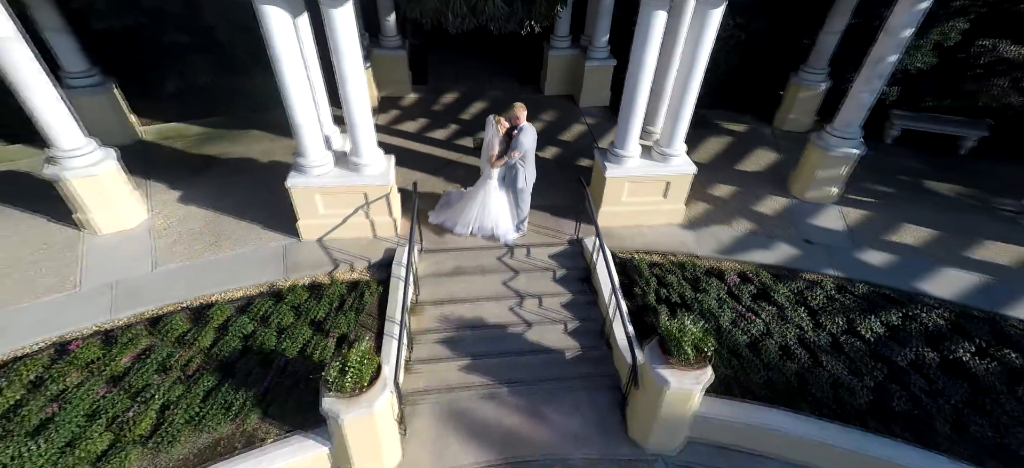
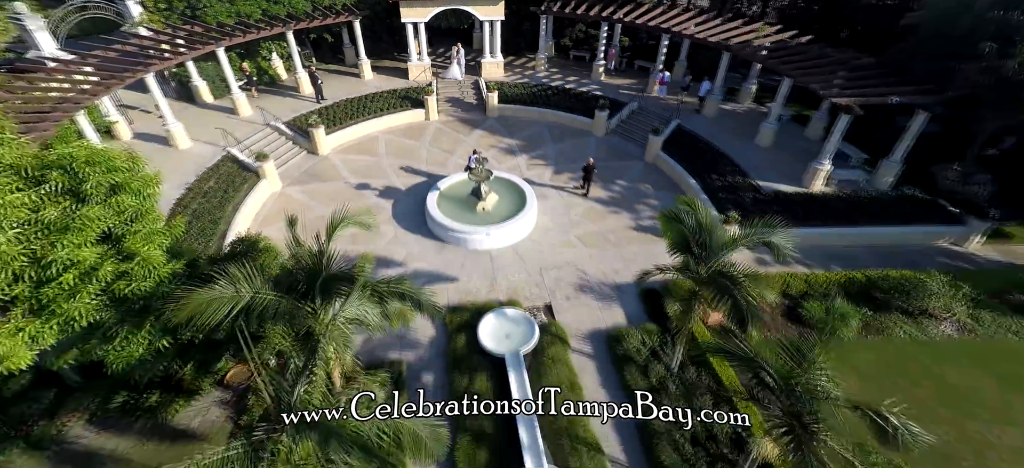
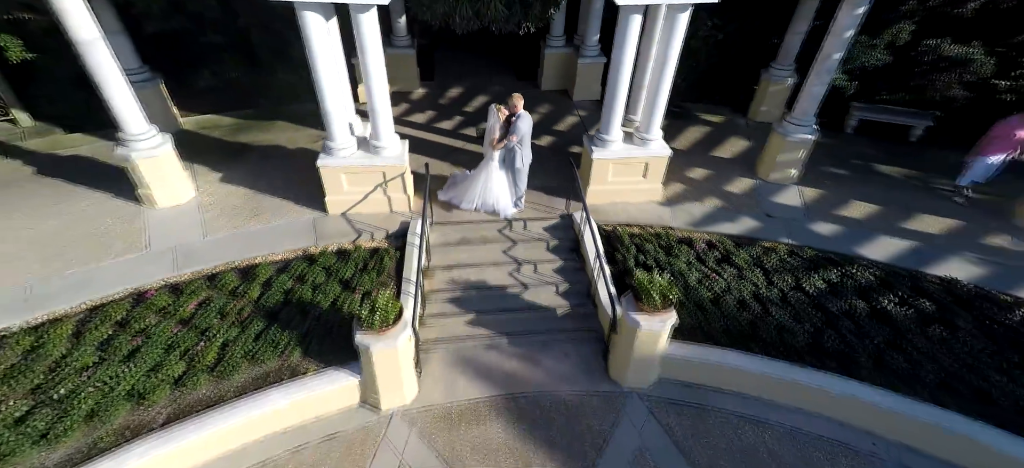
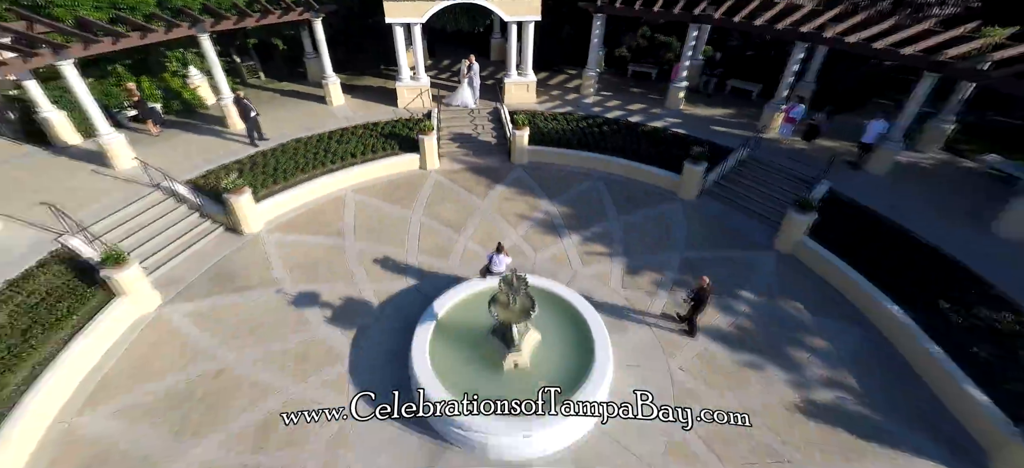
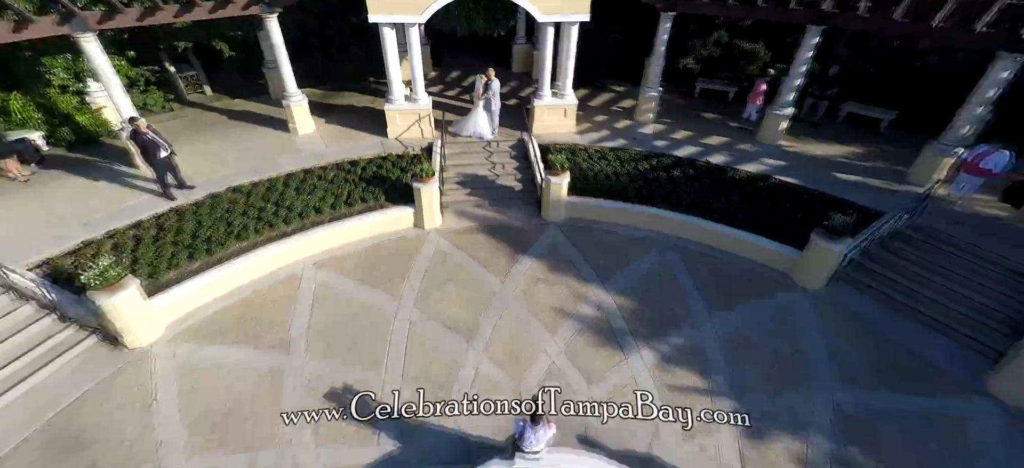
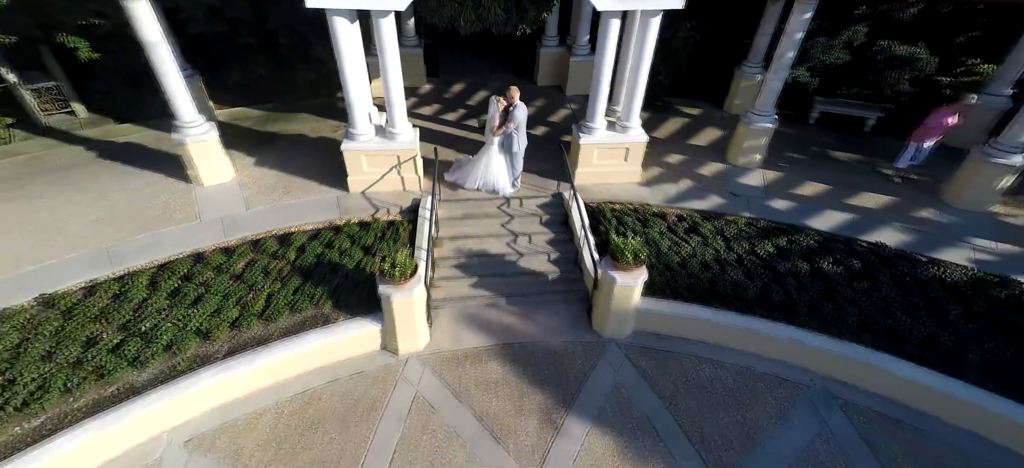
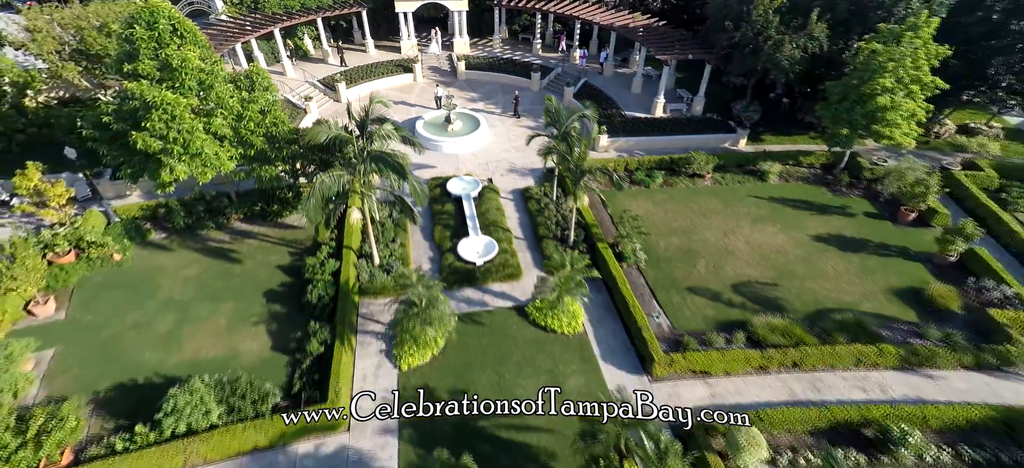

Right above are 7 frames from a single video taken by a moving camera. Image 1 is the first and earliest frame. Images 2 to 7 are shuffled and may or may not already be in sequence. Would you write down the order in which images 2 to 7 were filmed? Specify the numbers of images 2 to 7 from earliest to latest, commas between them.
3, 6, 5, 4, 2, 7
